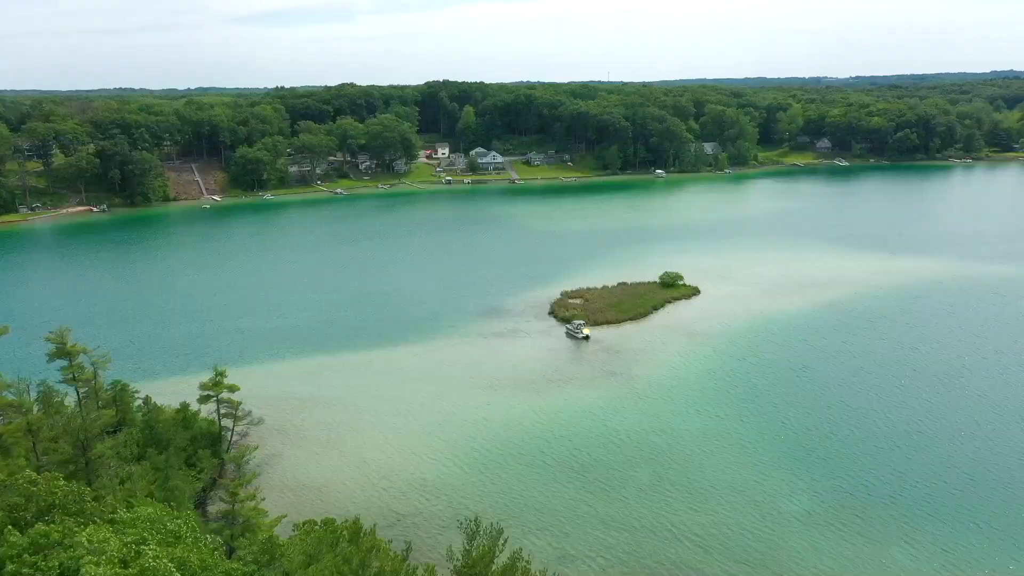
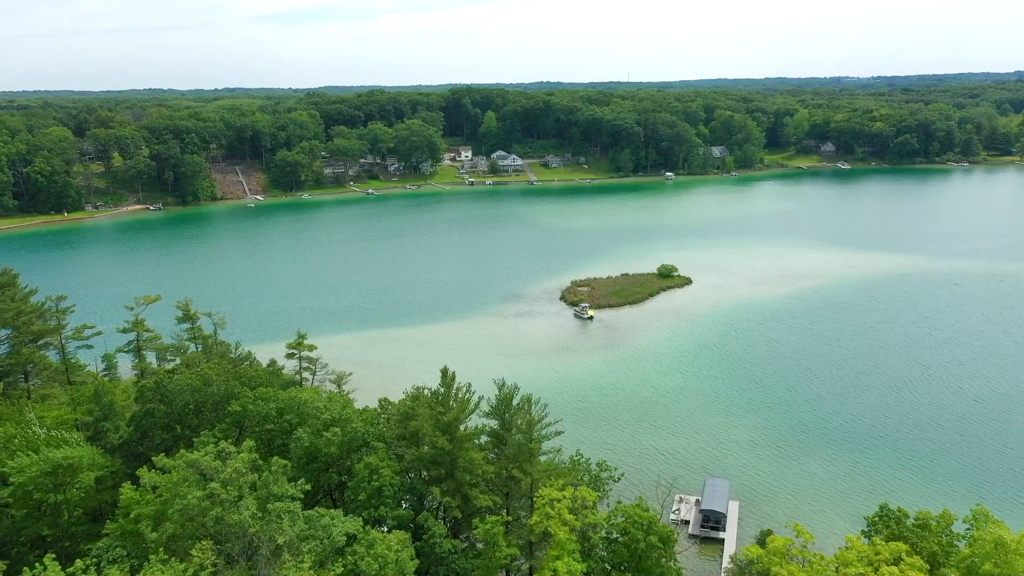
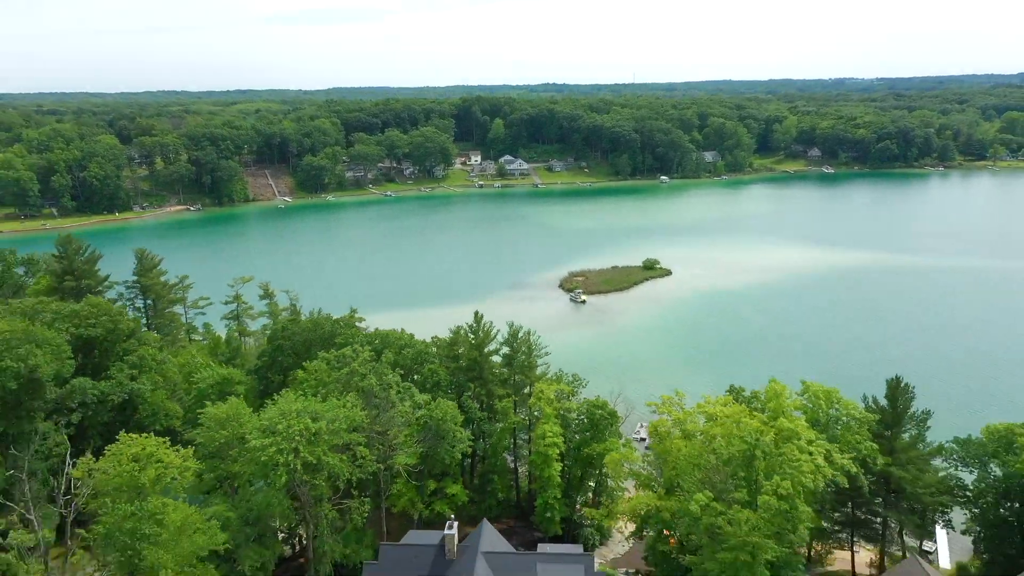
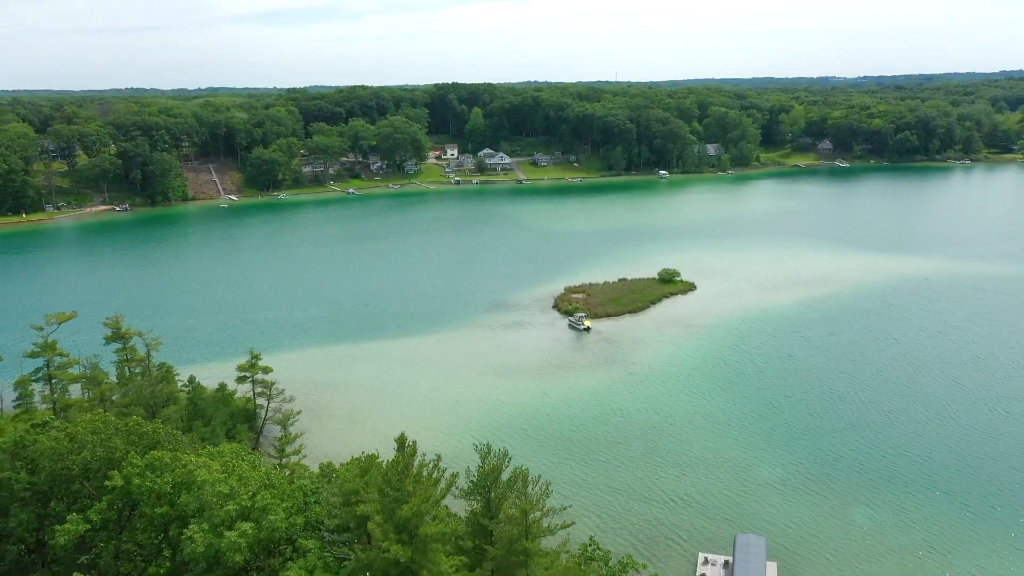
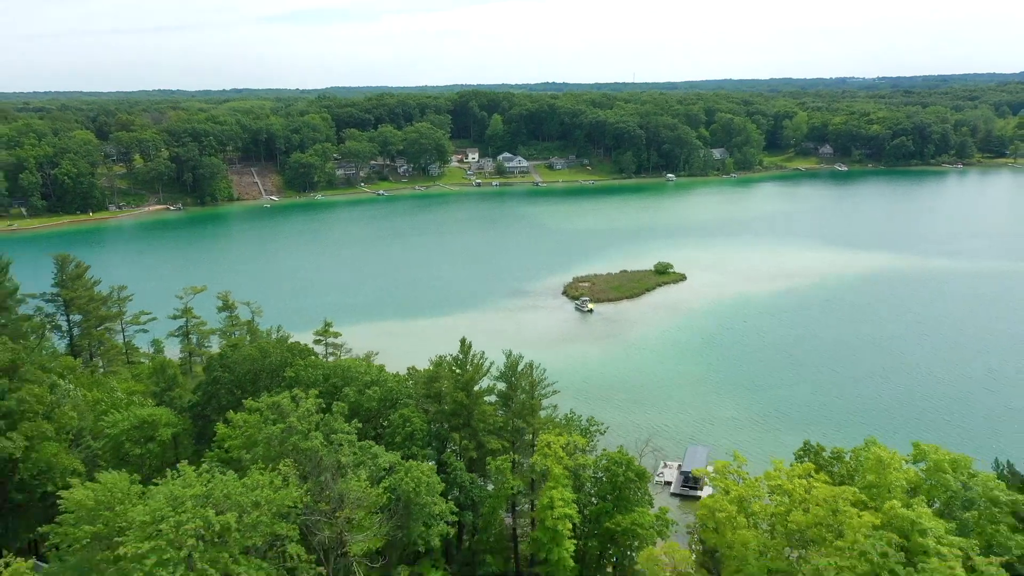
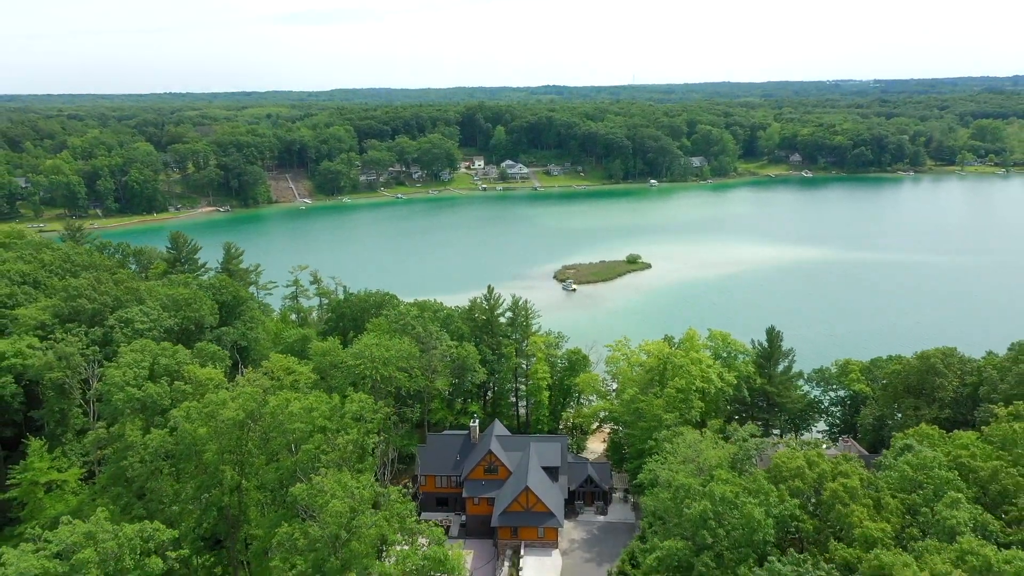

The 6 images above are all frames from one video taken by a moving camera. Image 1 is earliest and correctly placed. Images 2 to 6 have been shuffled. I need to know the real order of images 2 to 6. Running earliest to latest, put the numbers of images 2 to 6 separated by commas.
4, 2, 5, 3, 6
